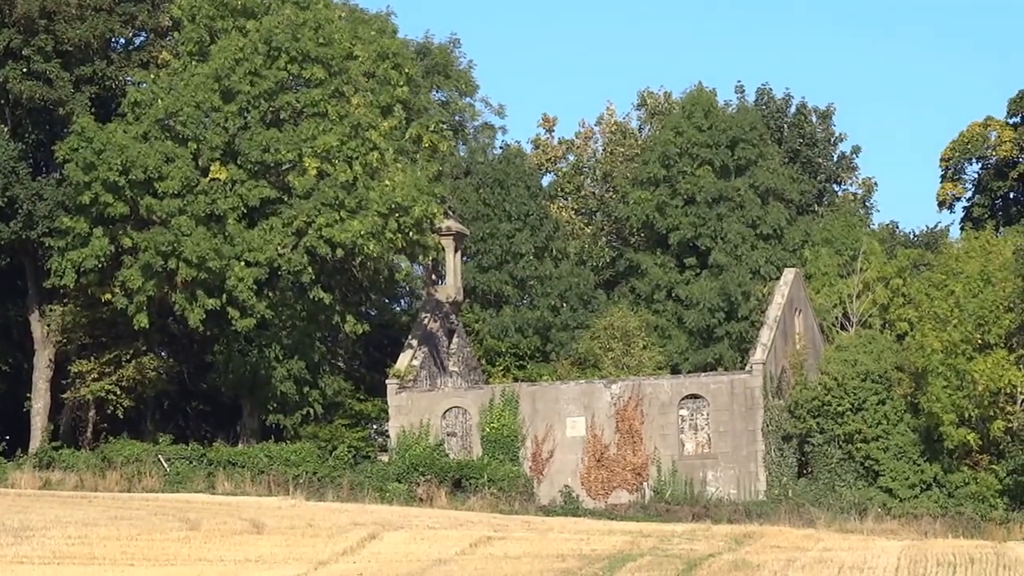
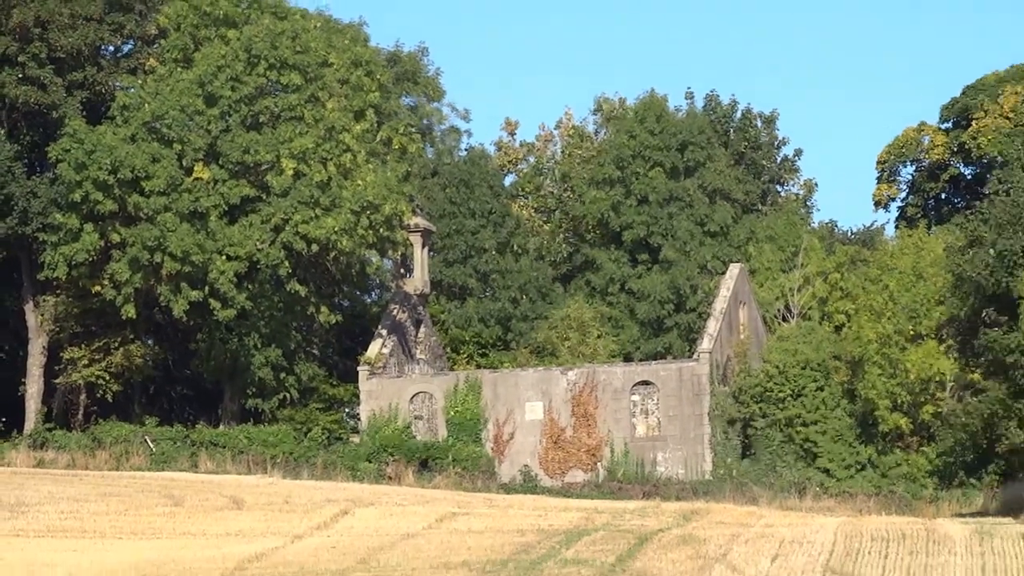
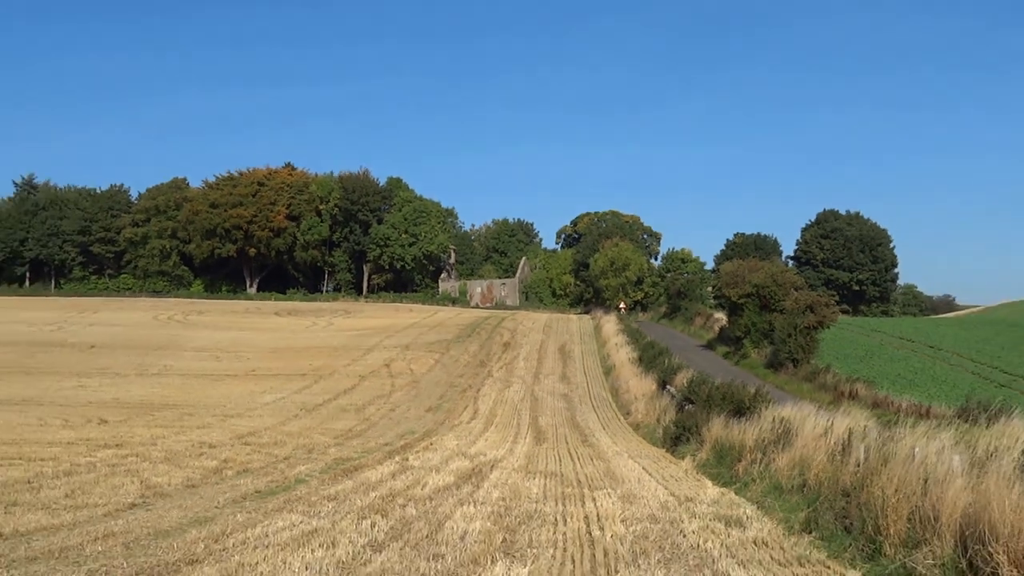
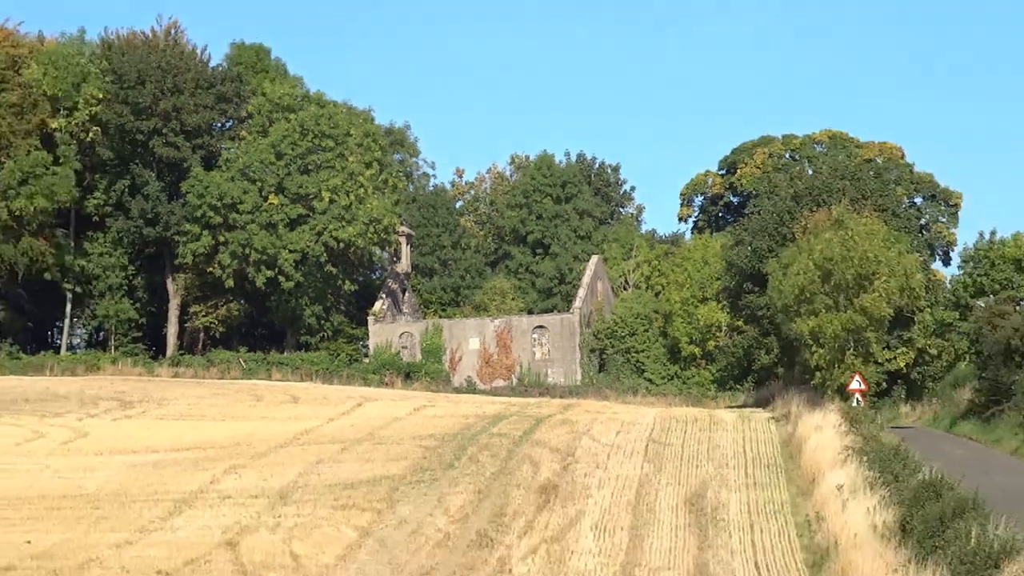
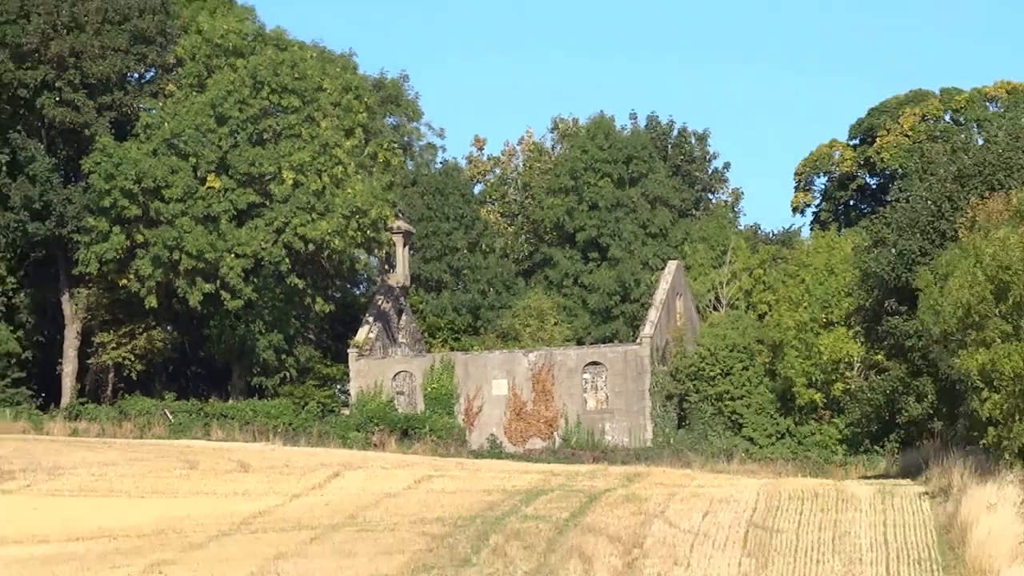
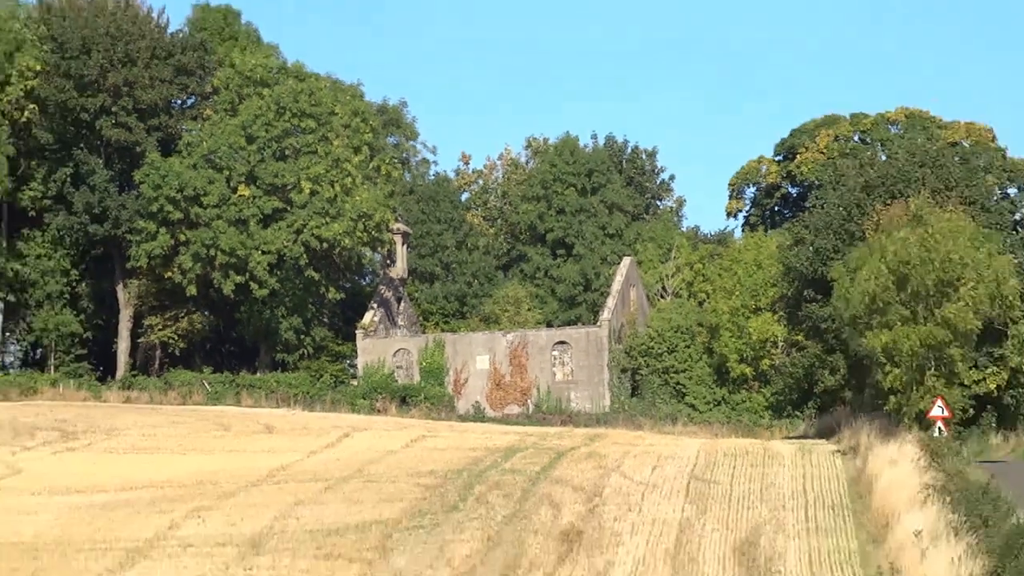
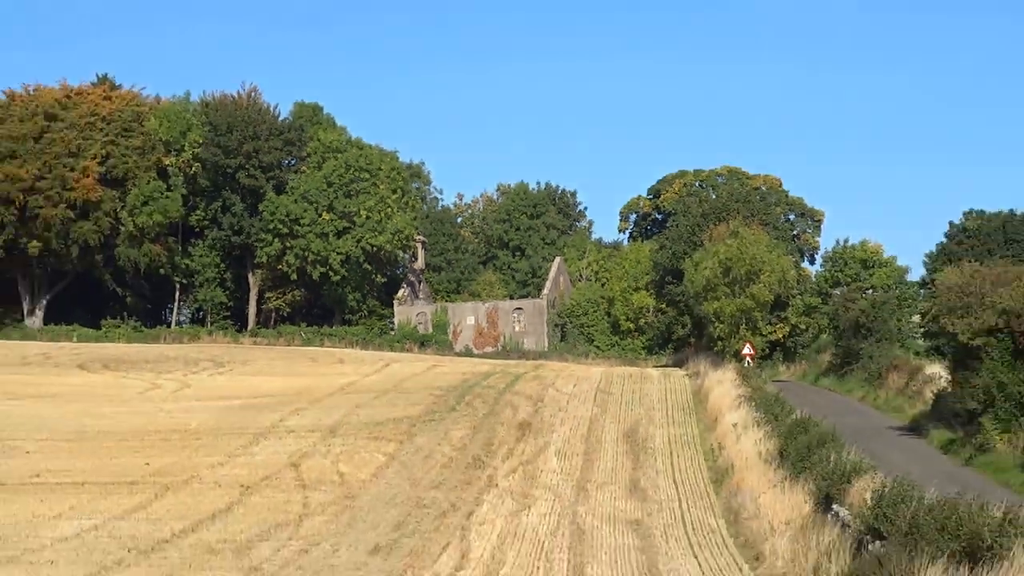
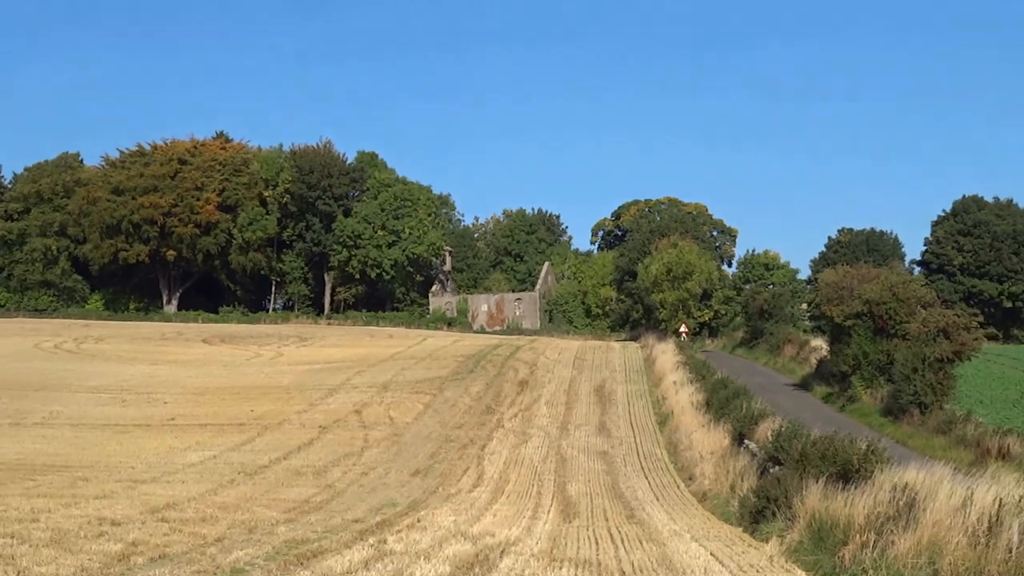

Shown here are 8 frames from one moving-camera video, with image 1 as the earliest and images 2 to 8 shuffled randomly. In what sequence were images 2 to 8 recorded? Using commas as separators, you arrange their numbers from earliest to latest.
2, 5, 6, 4, 7, 8, 3
